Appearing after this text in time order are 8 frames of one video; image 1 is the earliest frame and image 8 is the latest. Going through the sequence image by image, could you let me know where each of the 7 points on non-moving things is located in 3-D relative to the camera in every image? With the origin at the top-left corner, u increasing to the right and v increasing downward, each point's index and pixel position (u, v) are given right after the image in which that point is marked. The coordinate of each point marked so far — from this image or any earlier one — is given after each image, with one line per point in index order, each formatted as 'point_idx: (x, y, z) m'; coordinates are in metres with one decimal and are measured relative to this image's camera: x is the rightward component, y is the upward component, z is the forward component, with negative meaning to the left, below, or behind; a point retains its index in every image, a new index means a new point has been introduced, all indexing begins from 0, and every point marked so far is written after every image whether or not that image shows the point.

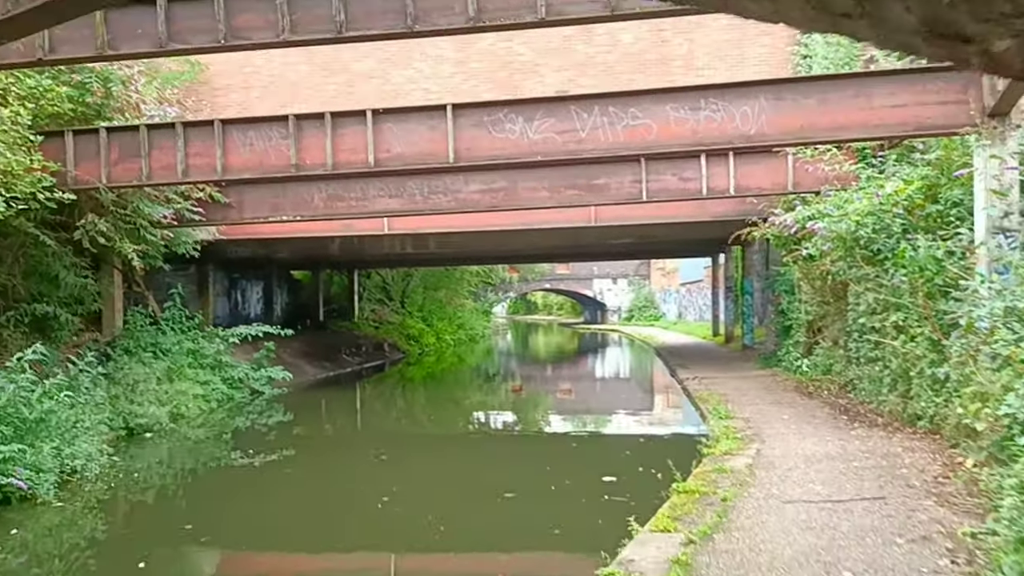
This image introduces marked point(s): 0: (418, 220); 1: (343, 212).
0: (-2.1, +1.6, +19.0) m
1: (-3.0, +1.4, +14.9) m
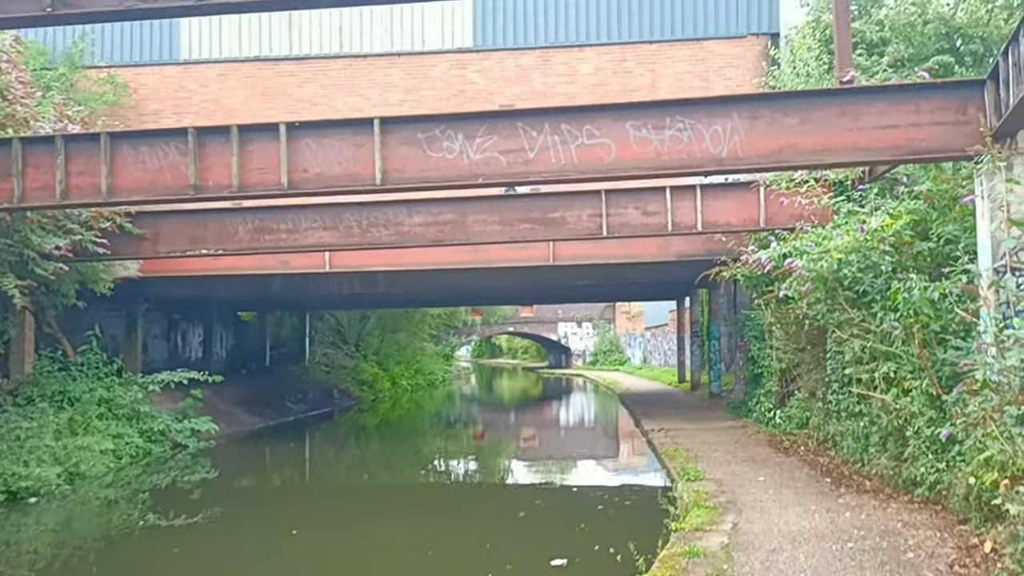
0: (-3.1, +0.7, +17.5) m
1: (-3.9, +0.7, +13.4) m
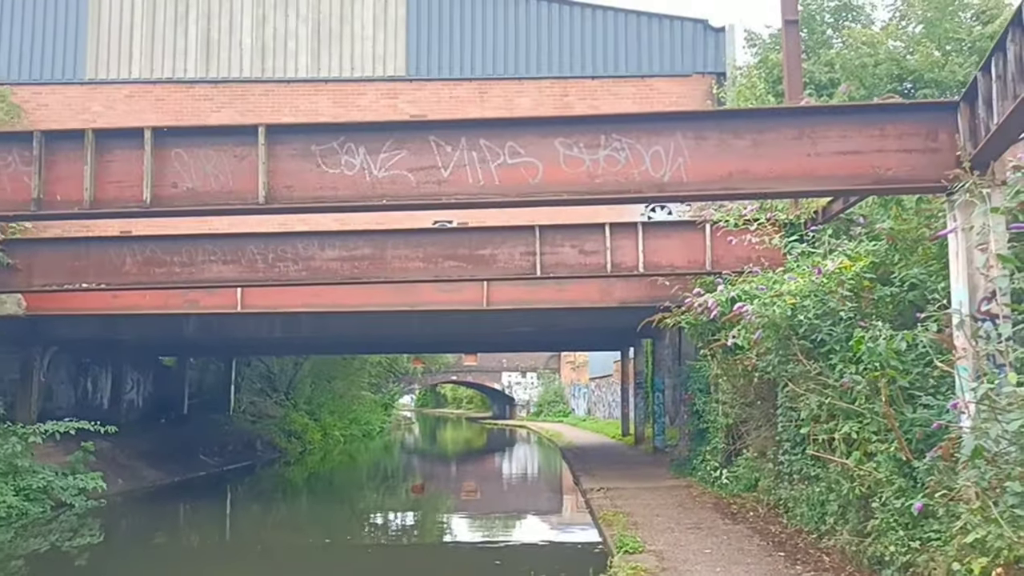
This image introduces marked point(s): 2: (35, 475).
0: (-4.5, -0.1, +16.0) m
1: (-5.0, +0.1, +11.8) m
2: (-8.4, -3.3, +14.9) m
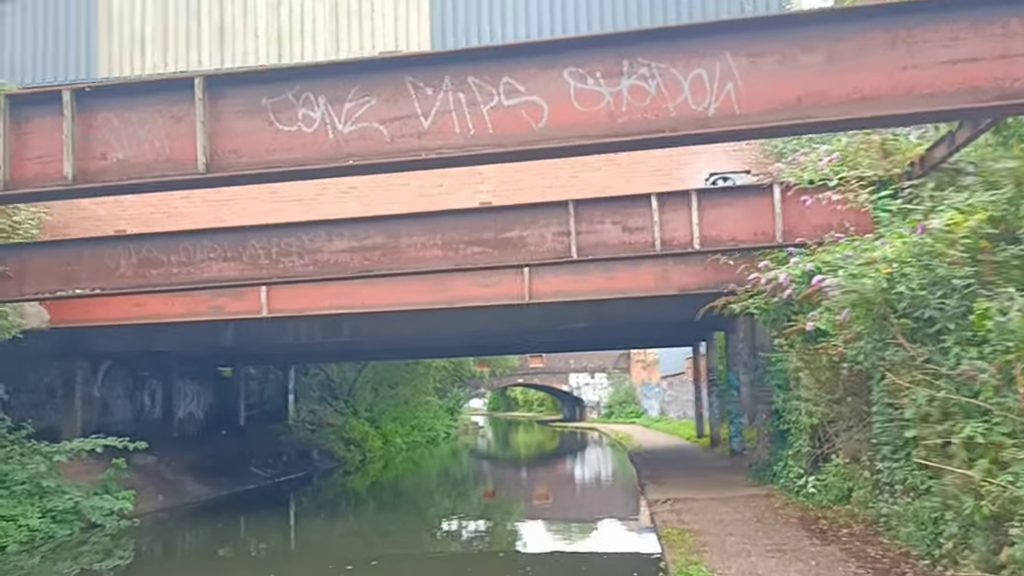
0: (-3.7, -0.2, +14.7) m
1: (-4.5, +0.1, +10.6) m
2: (-7.5, -3.5, +14.0) m
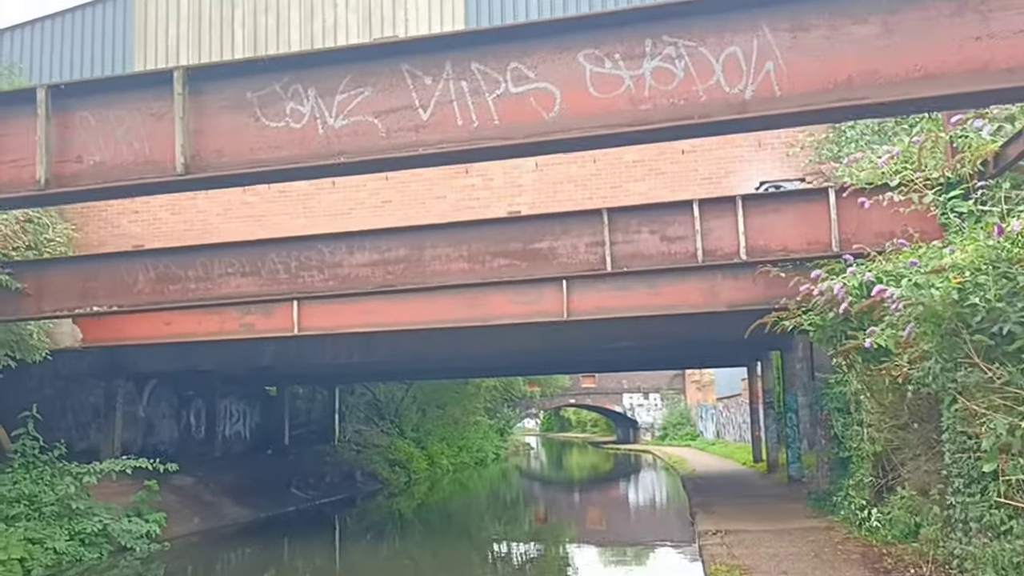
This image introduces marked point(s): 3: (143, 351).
0: (-3.0, -0.5, +14.2) m
1: (-4.1, -0.1, +10.2) m
2: (-6.9, -3.8, +13.7) m
3: (-8.5, -1.5, +19.2) m
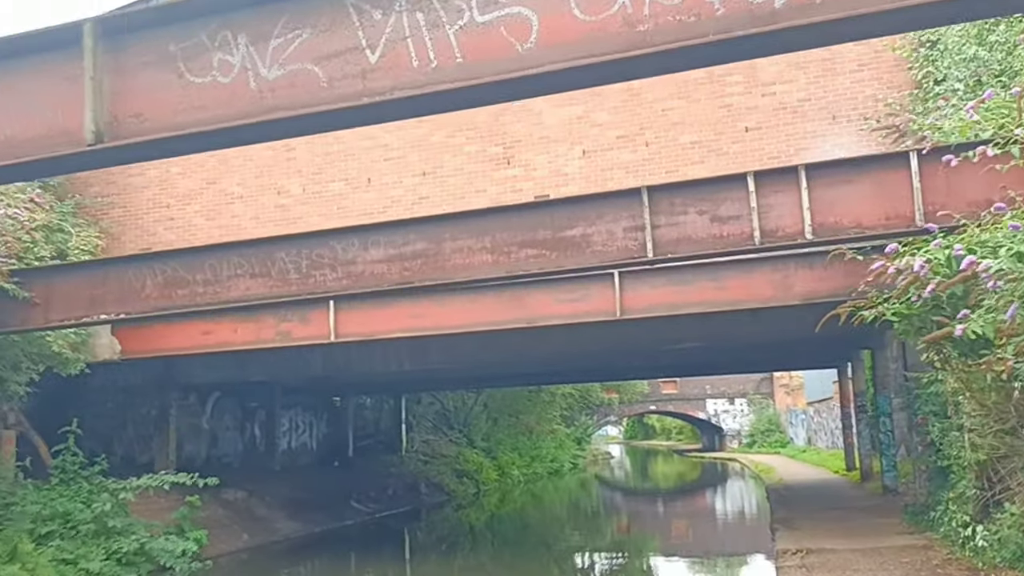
0: (-2.2, -0.5, +13.4) m
1: (-3.8, -0.2, +9.5) m
2: (-6.1, -3.9, +13.2) m
3: (-7.2, -1.7, +18.8) m
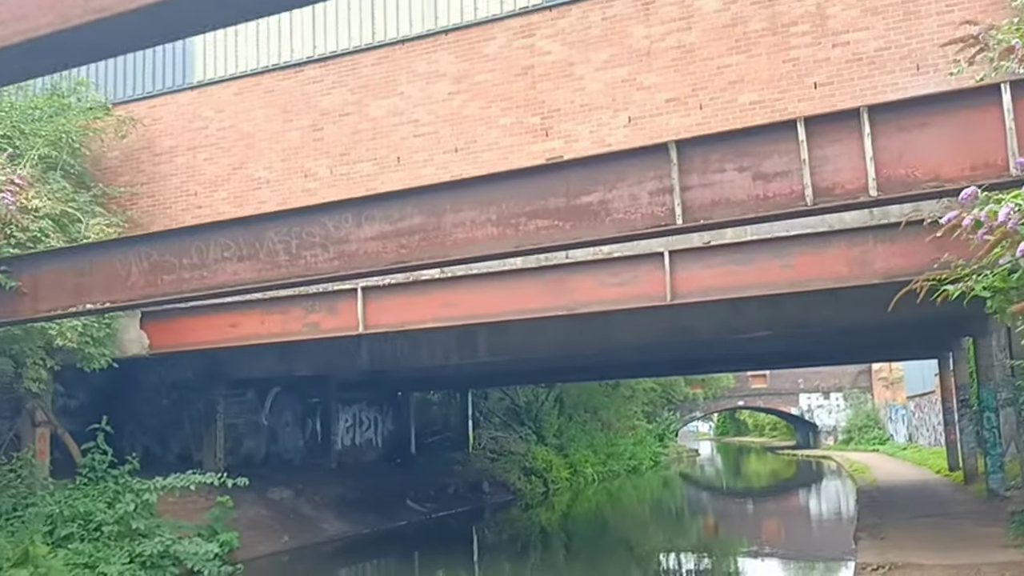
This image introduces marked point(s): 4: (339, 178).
0: (-1.7, -0.3, +12.4) m
1: (-3.6, 0.0, +8.7) m
2: (-5.4, -3.8, +12.6) m
3: (-6.0, -1.6, +18.3) m
4: (-2.9, +1.9, +14.2) m
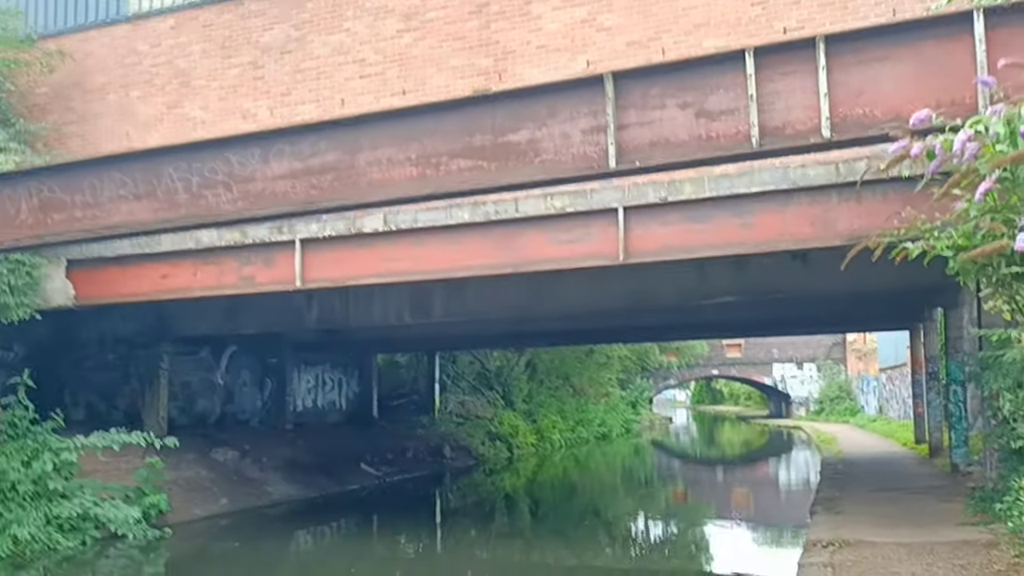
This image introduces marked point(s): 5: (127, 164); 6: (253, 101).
0: (-2.4, +0.4, +11.7) m
1: (-4.3, +0.5, +7.9) m
2: (-6.3, -3.0, +11.9) m
3: (-6.9, -0.6, +17.6) m
4: (-3.7, +2.6, +13.3) m
5: (-3.5, +1.1, +7.7) m
6: (-4.2, +3.0, +13.5) m
